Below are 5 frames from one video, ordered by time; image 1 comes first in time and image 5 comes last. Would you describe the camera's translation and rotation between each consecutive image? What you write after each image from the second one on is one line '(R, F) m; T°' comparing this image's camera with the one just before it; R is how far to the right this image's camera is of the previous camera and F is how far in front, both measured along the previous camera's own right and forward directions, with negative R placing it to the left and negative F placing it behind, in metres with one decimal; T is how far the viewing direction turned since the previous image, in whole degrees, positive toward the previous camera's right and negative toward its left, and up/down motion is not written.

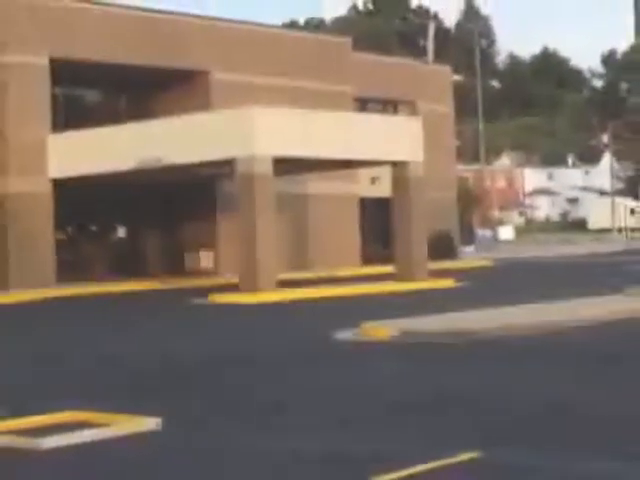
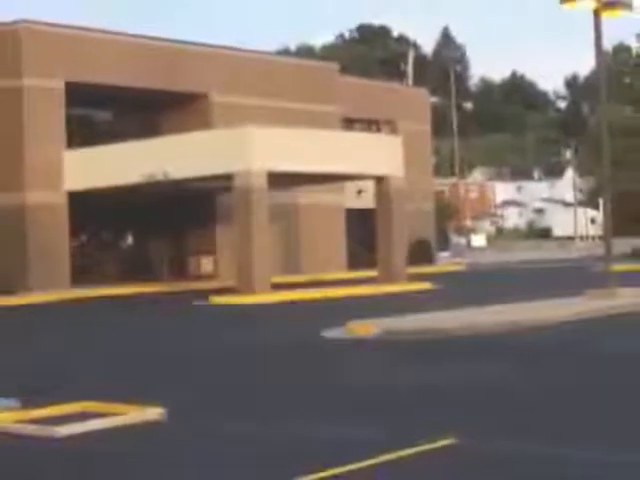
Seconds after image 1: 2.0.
(+1.6, -2.9) m; -2°
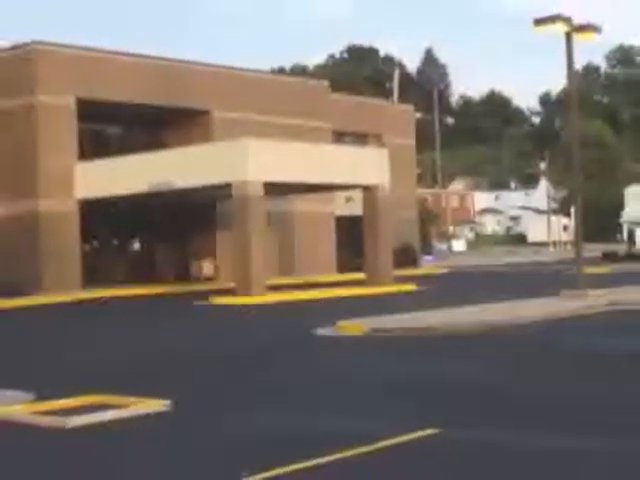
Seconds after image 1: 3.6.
(+0.2, -2.5) m; 0°
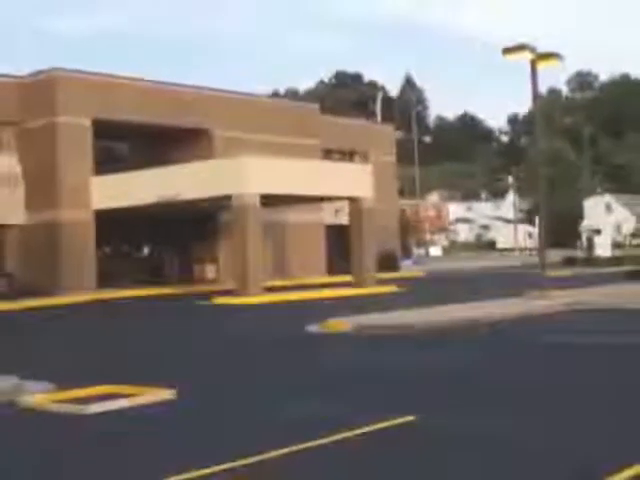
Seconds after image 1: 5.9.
(+0.6, -3.9) m; 0°
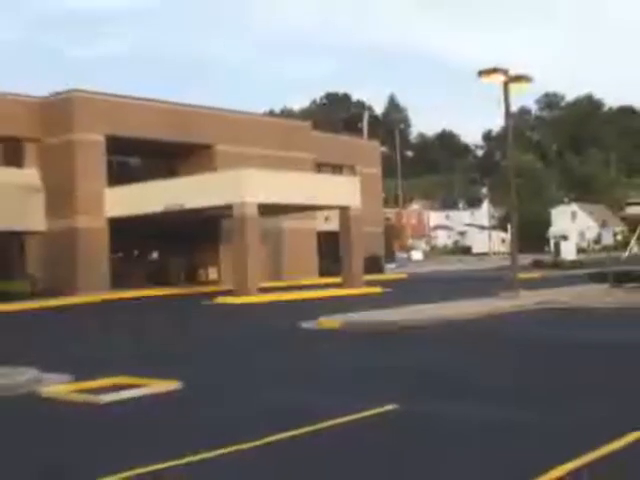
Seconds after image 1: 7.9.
(+0.4, -3.9) m; 0°
